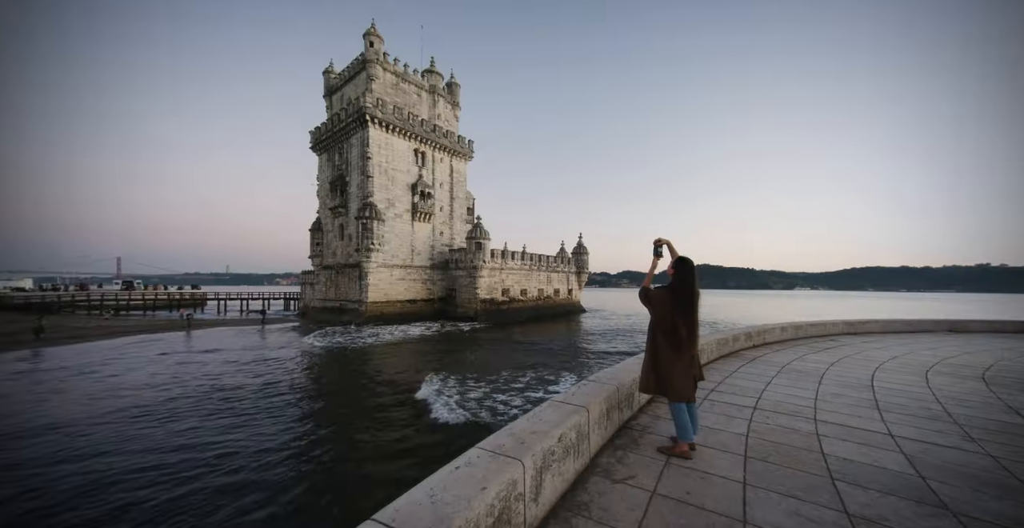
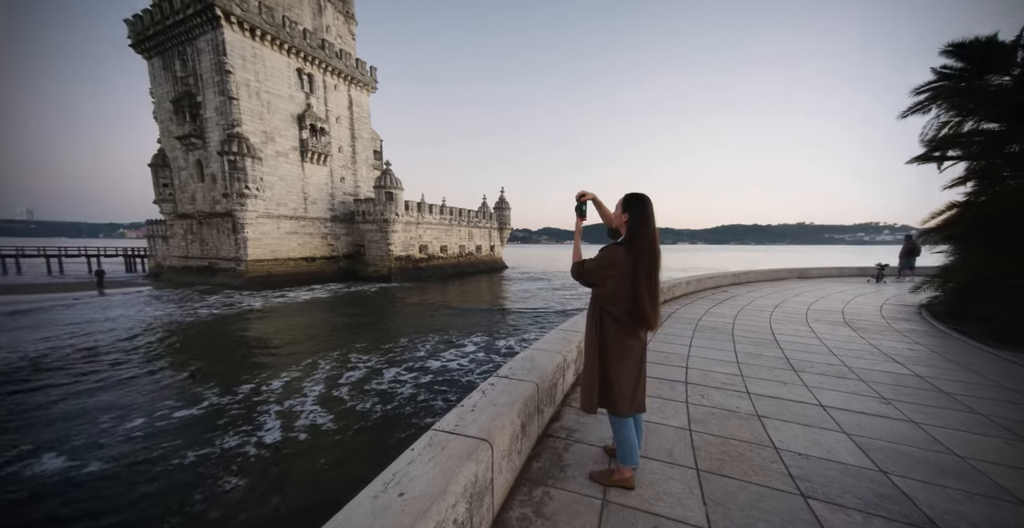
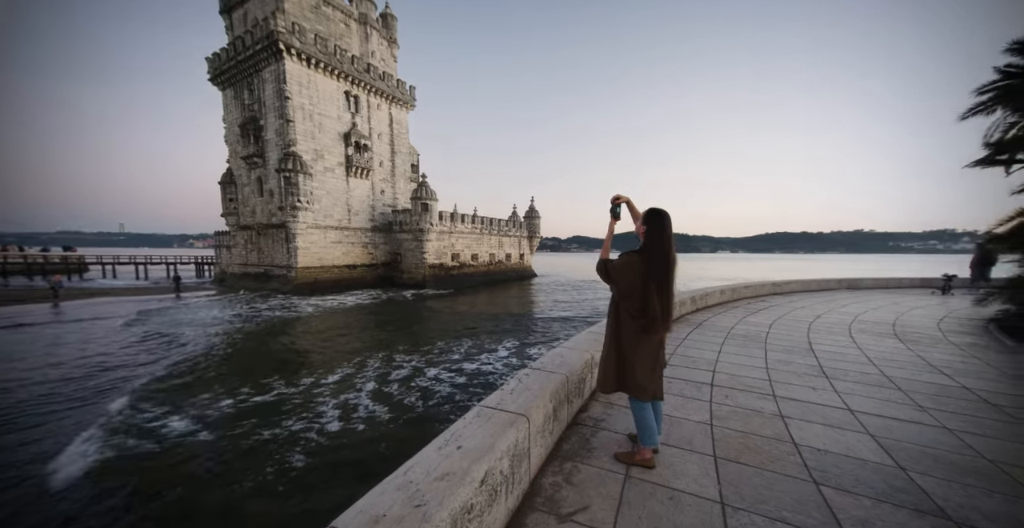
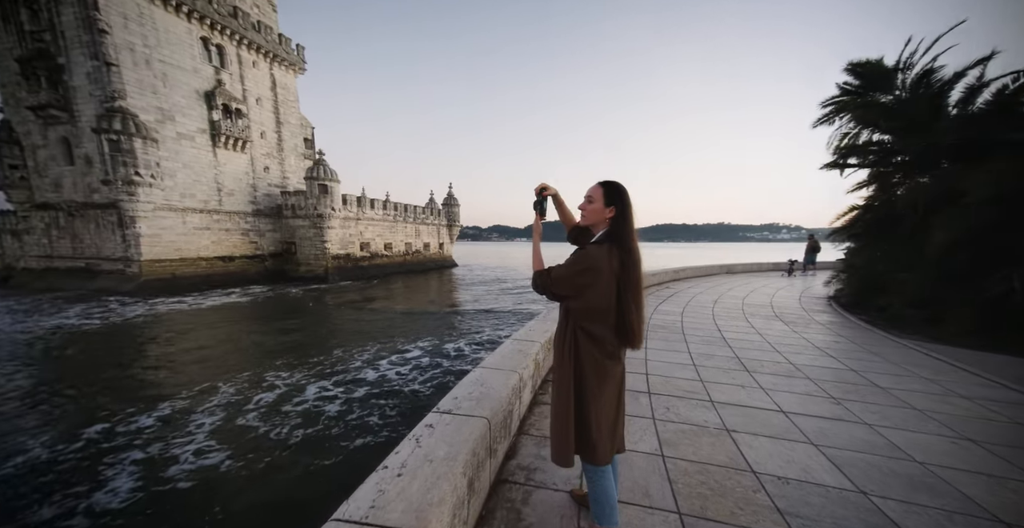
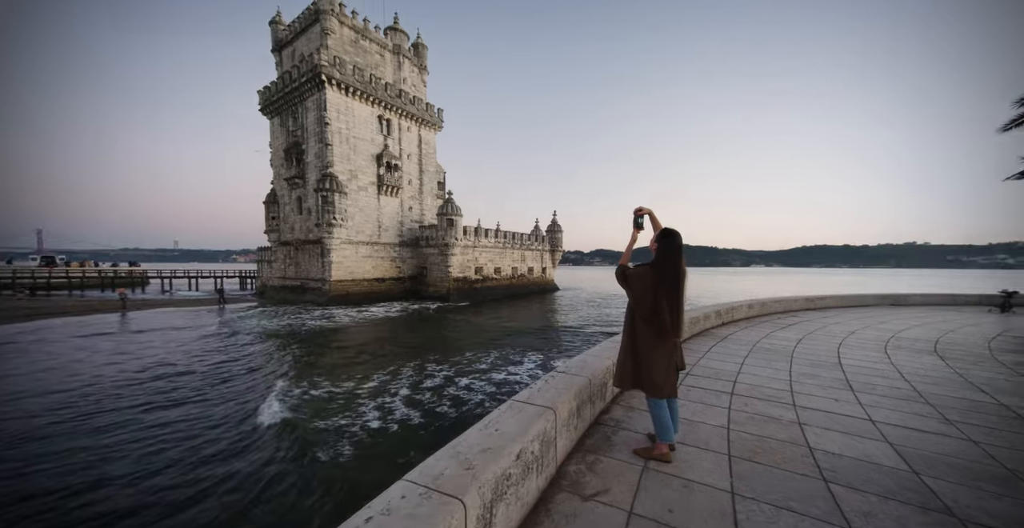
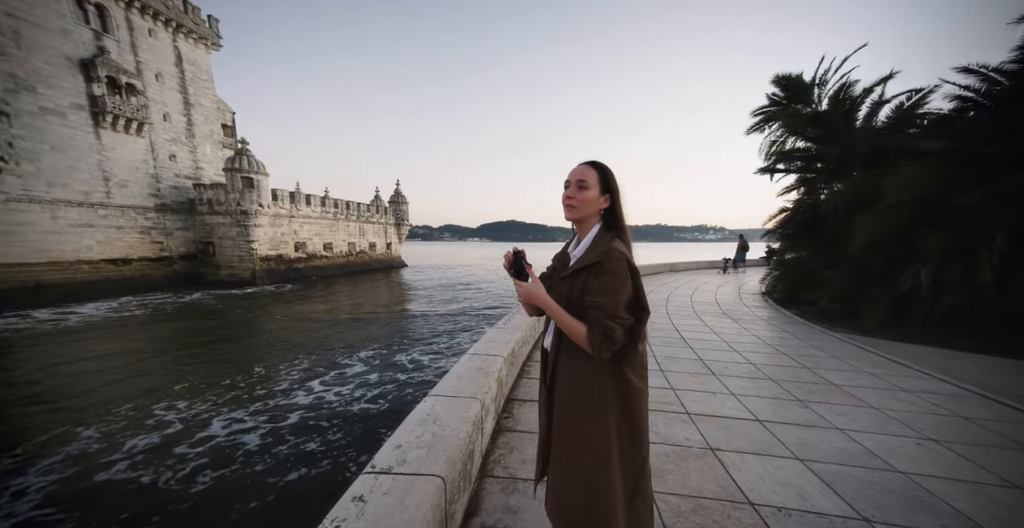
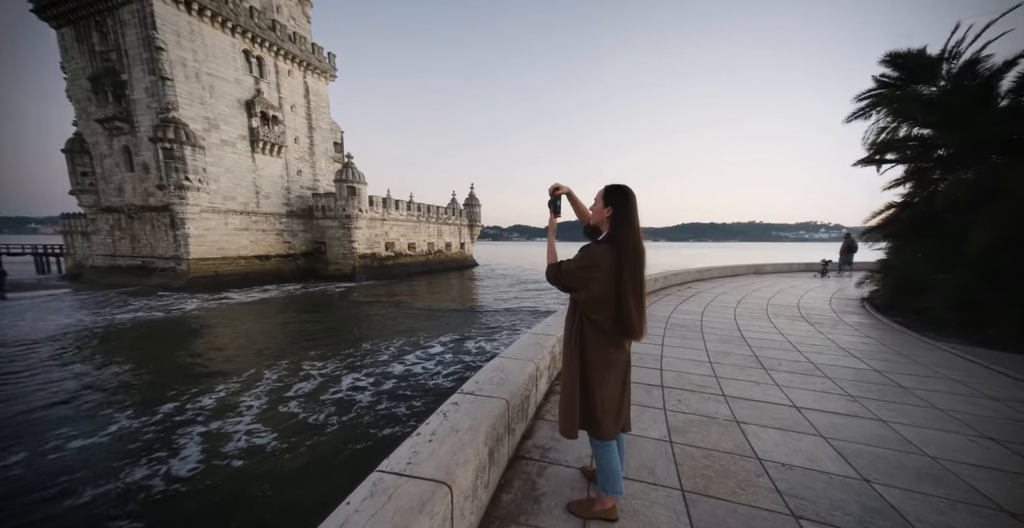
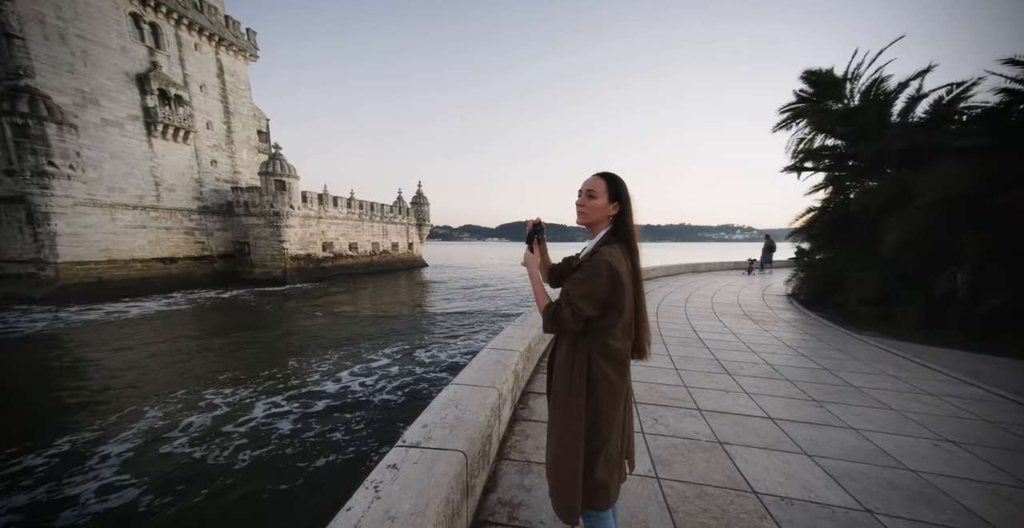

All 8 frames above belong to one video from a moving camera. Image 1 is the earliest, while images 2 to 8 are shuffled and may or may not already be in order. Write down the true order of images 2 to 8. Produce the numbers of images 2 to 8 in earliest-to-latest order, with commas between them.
5, 3, 2, 7, 4, 8, 6
